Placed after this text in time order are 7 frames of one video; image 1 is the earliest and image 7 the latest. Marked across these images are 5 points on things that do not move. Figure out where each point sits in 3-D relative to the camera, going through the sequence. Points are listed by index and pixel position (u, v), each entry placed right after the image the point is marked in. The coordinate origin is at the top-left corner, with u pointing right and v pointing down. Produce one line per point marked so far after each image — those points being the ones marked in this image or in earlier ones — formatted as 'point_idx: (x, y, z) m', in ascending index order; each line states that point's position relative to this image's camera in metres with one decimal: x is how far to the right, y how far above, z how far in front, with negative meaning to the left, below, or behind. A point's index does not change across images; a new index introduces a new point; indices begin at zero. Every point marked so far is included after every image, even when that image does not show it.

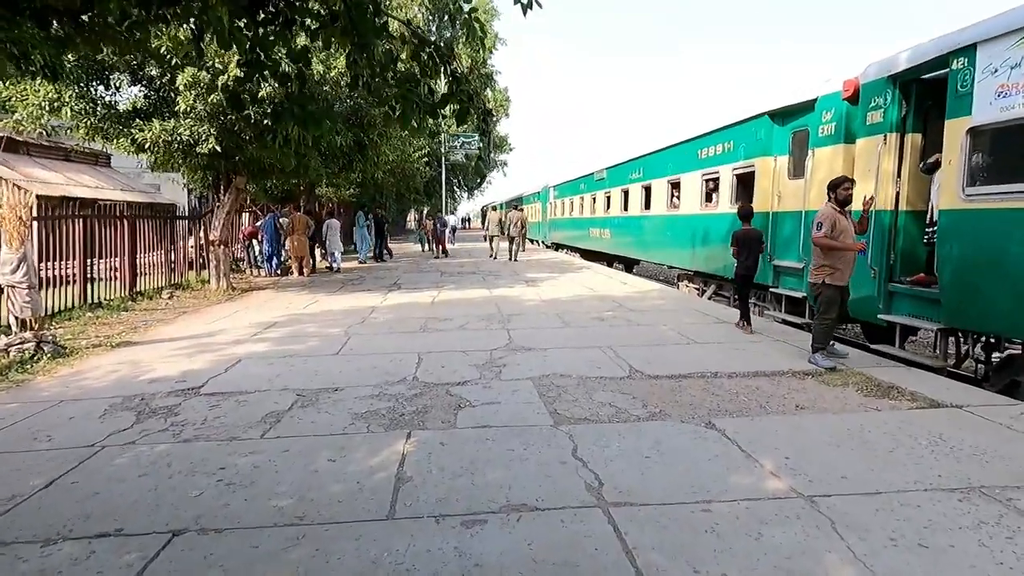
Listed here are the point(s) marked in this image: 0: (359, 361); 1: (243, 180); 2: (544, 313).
0: (-1.4, -0.7, +6.1) m
1: (-4.9, +2.0, +12.1) m
2: (+0.4, -0.3, +9.0) m
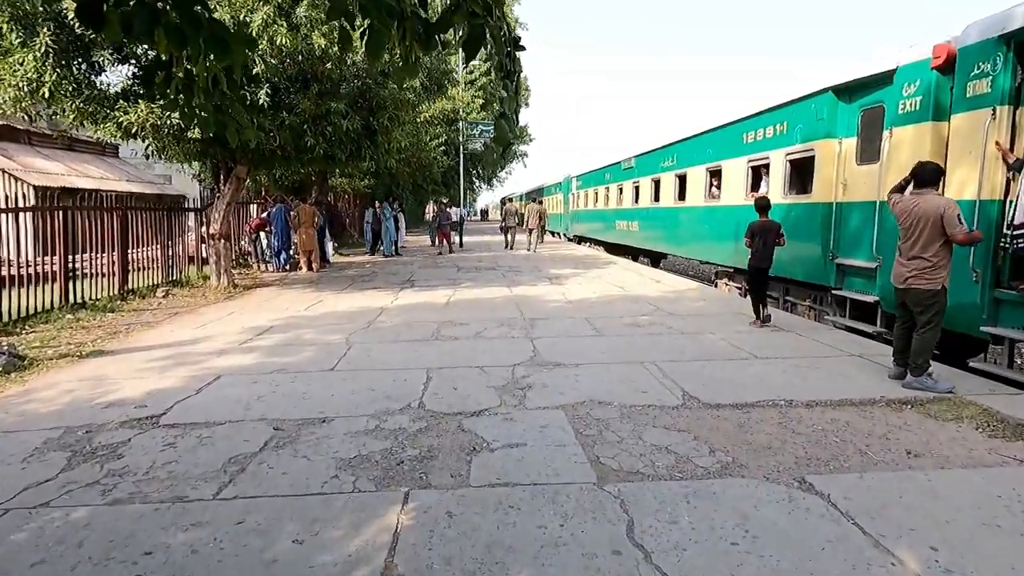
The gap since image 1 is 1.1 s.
0: (-1.2, -0.7, +5.2) m
1: (-4.6, +2.0, +11.2) m
2: (+0.7, -0.4, +8.0) m
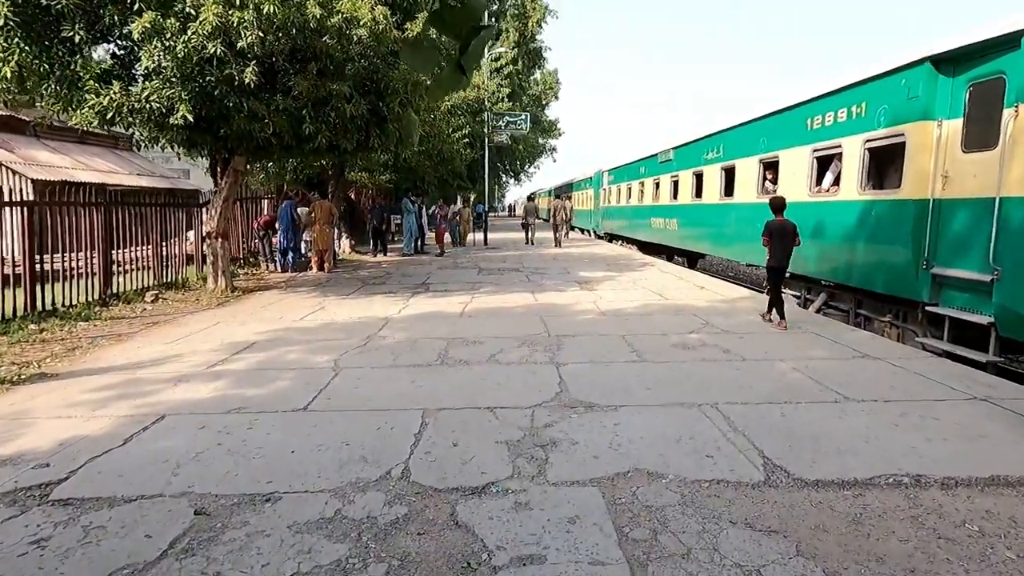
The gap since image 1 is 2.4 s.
0: (-1.1, -0.9, +4.0) m
1: (-4.2, +2.0, +10.2) m
2: (+1.0, -0.5, +6.8) m
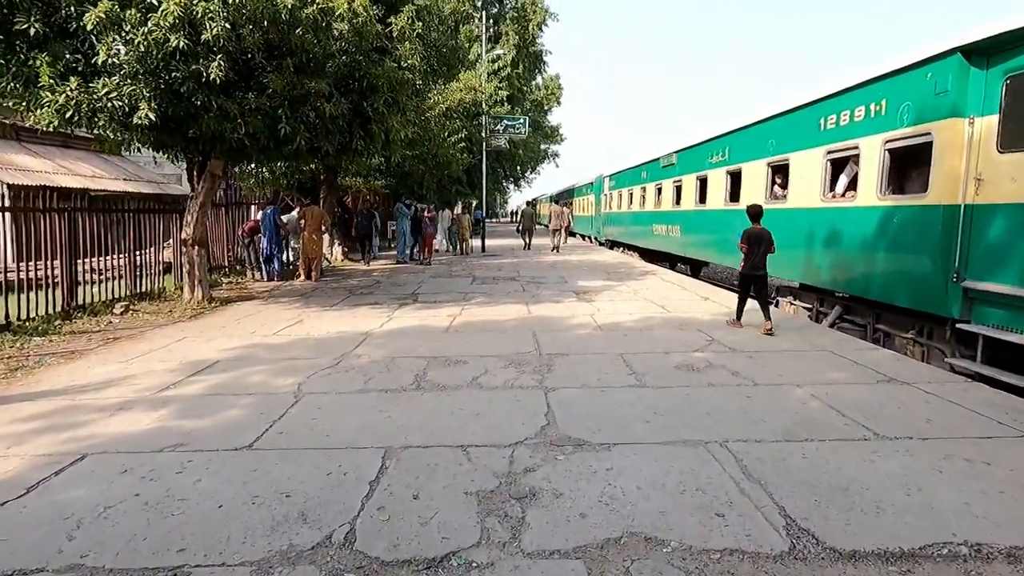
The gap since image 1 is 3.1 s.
0: (-1.2, -1.0, +3.4) m
1: (-4.3, +1.8, +9.6) m
2: (+0.8, -0.6, +6.2) m
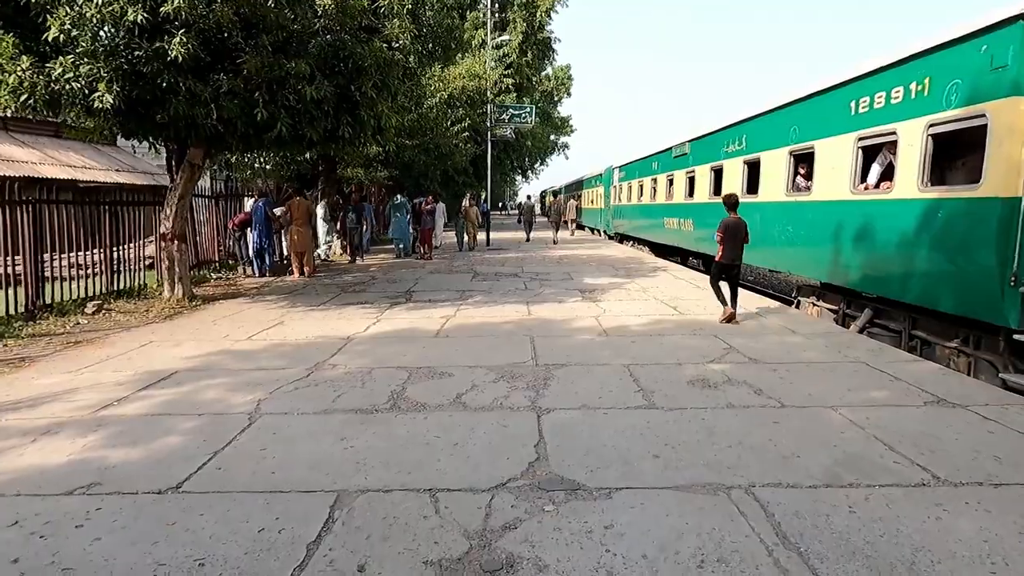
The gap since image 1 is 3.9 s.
0: (-1.3, -1.0, +2.8) m
1: (-4.3, +1.9, +9.0) m
2: (+0.8, -0.6, +5.5) m
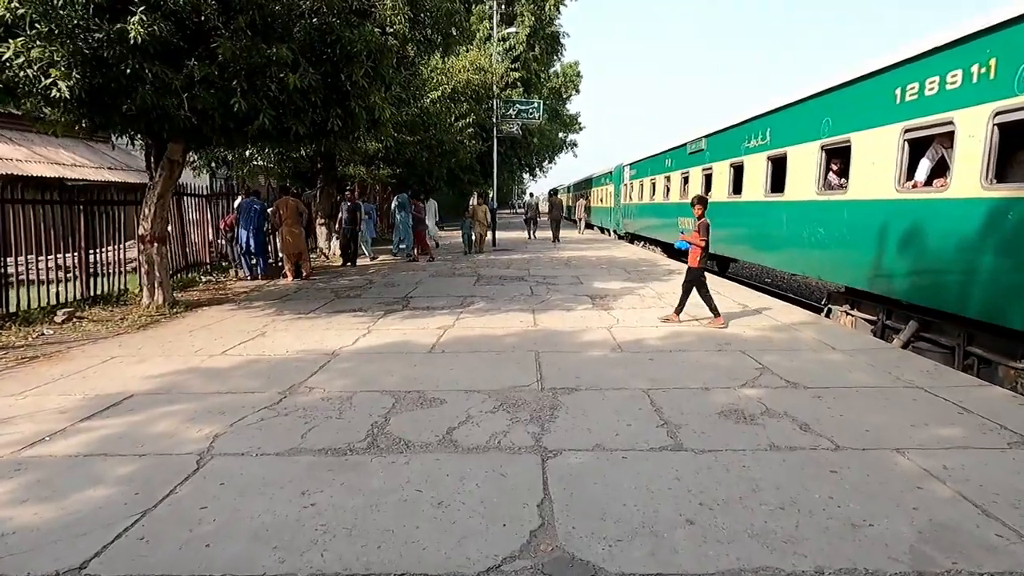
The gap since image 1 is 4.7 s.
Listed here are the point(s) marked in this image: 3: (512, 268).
0: (-1.4, -1.1, +2.1) m
1: (-4.2, +1.8, +8.3) m
2: (+0.8, -0.7, +4.8) m
3: (0.0, +0.4, +13.1) m
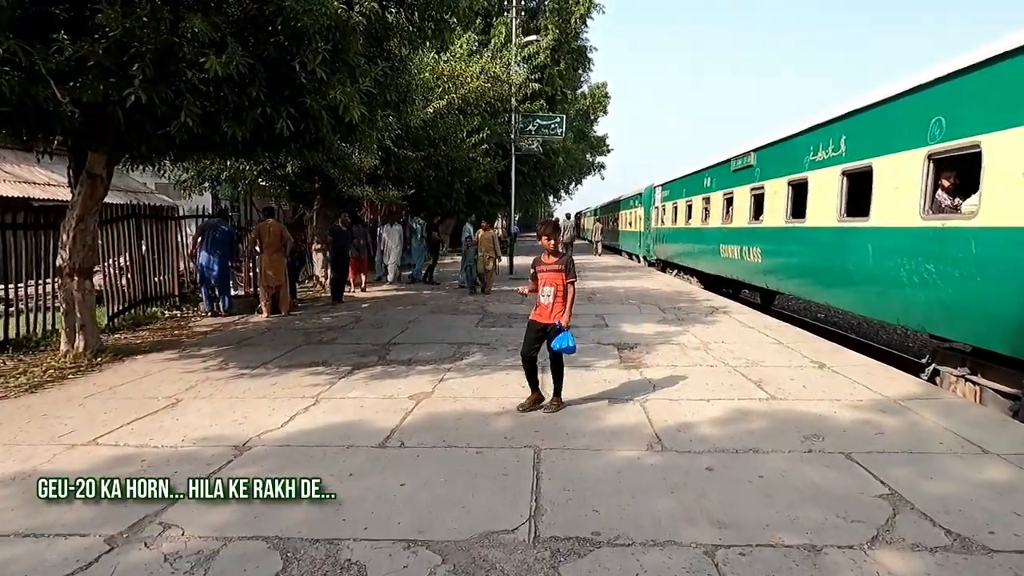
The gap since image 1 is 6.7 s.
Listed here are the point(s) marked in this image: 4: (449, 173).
0: (-1.6, -1.4, +0.2) m
1: (-4.2, +1.3, +6.7) m
2: (+0.7, -1.1, +2.8) m
3: (+0.2, -0.3, +11.2) m
4: (-1.5, +2.7, +15.8) m
